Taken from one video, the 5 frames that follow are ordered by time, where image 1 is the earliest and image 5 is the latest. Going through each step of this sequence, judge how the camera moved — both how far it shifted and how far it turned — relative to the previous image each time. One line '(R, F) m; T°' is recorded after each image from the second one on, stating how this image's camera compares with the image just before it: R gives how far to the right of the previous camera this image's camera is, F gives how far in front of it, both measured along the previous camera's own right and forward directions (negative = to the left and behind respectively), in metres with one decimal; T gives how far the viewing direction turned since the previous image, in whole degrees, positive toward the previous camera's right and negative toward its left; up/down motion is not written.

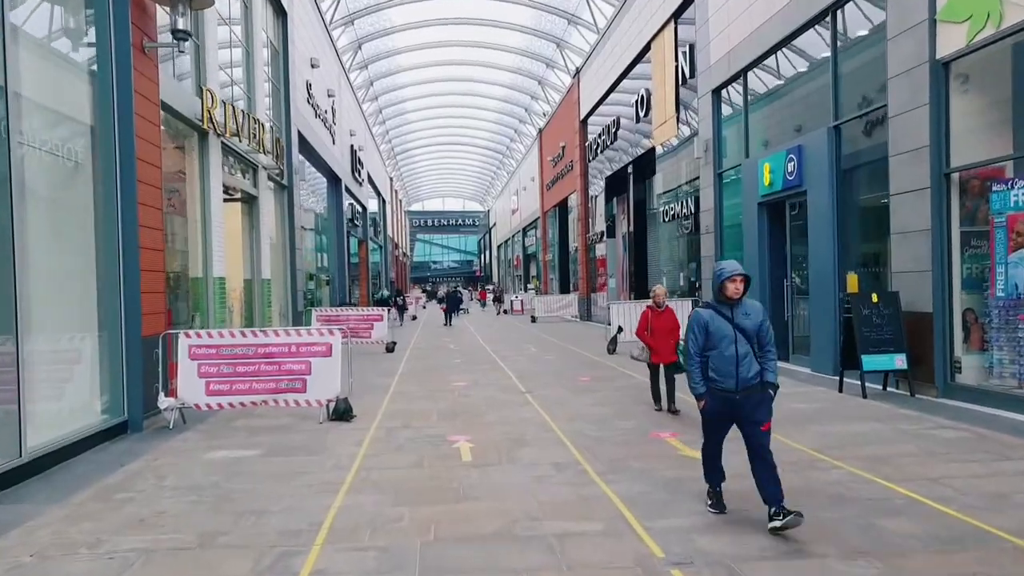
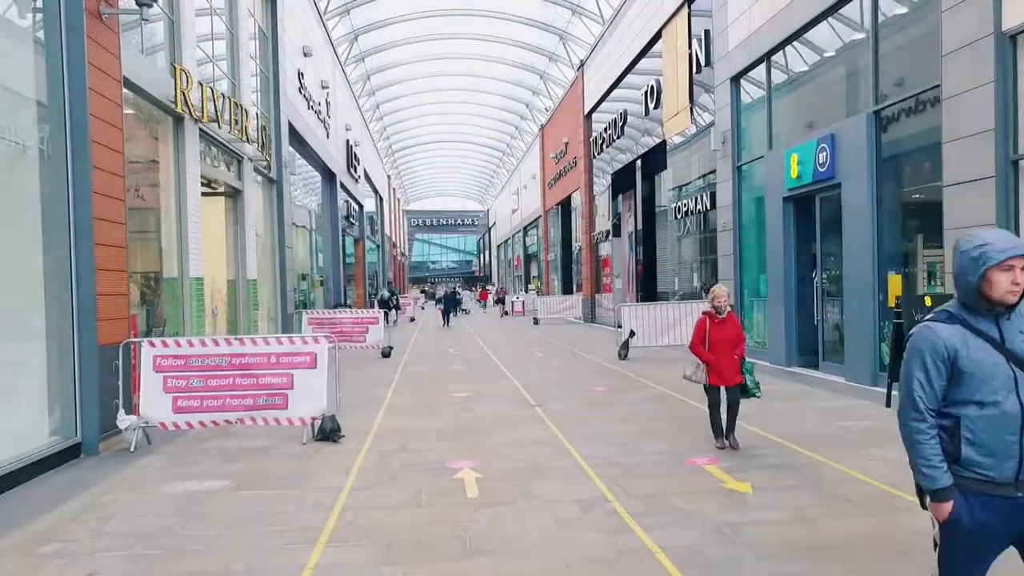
(-0.1, +1.2) m; 0°
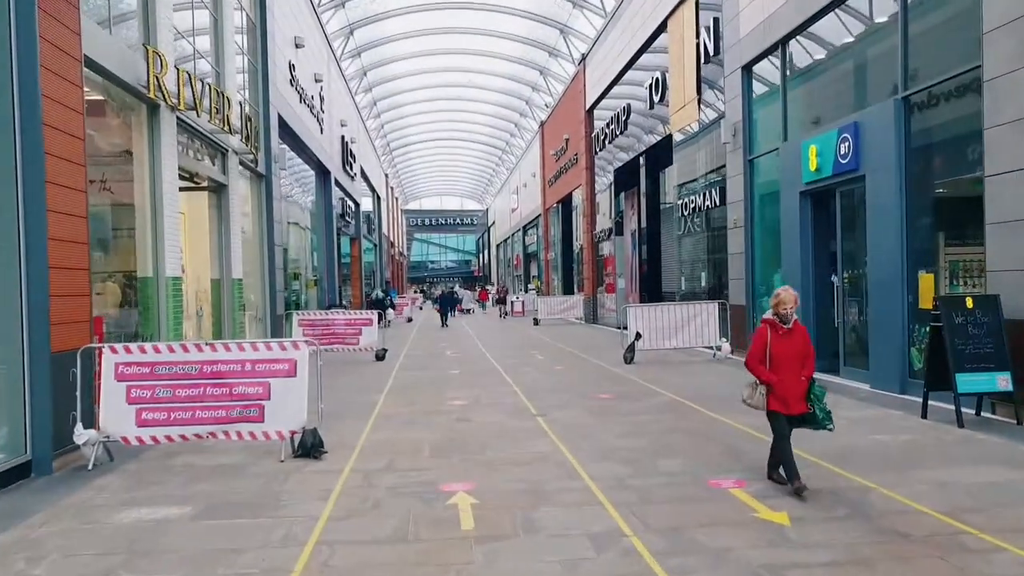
(0.0, +0.8) m; 0°
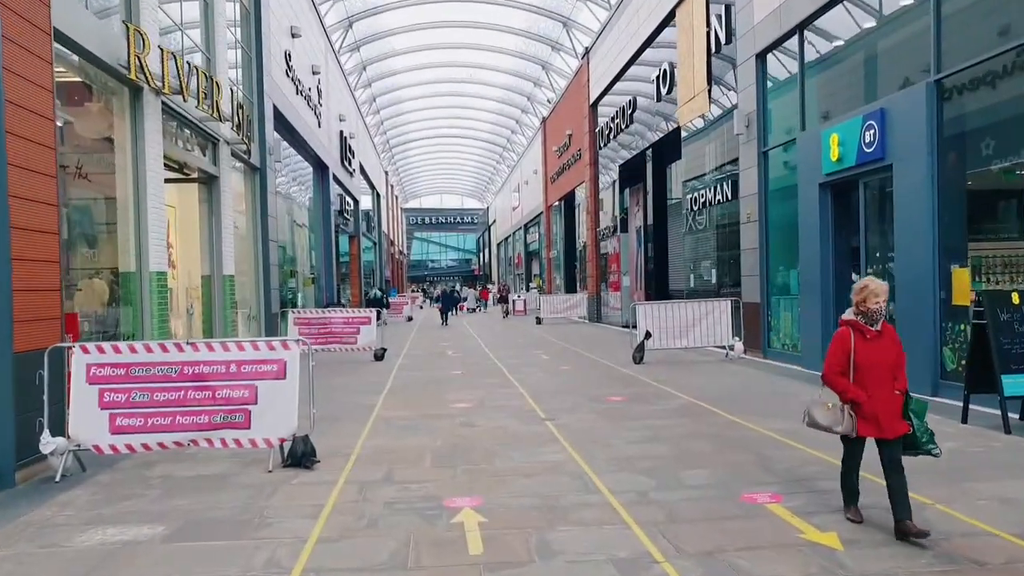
(-0.1, +0.6) m; 0°
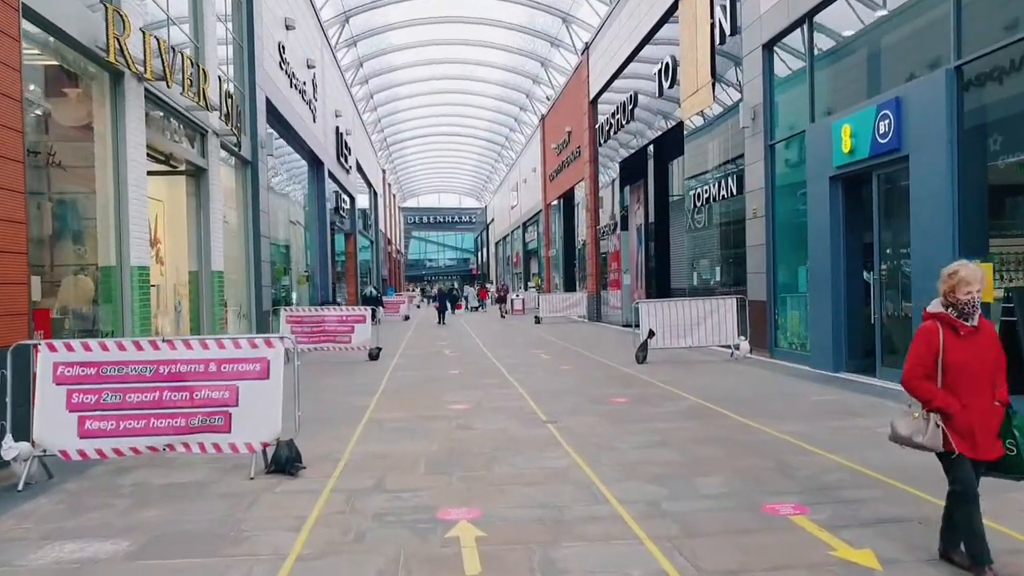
(0.0, +0.5) m; 0°
